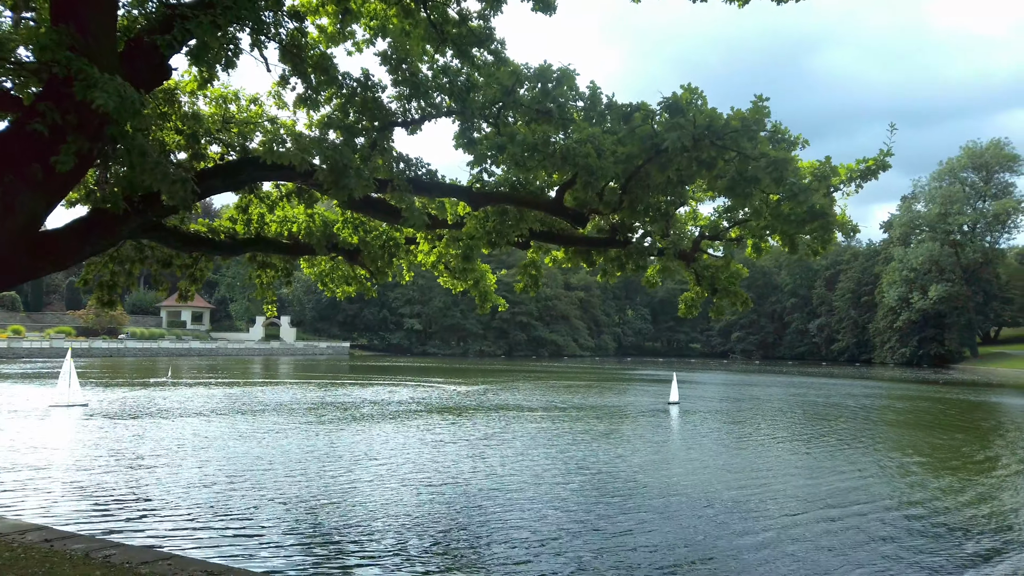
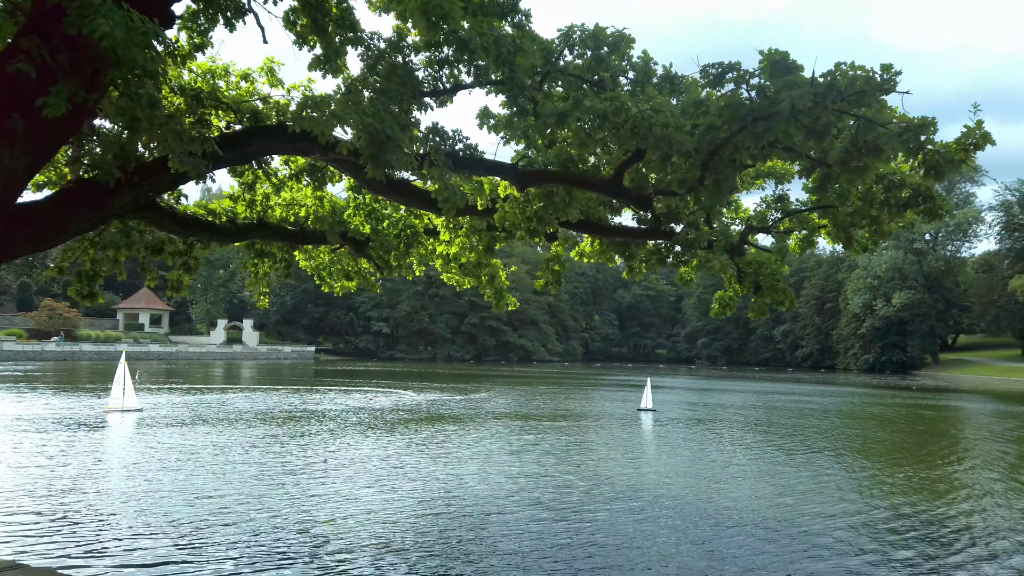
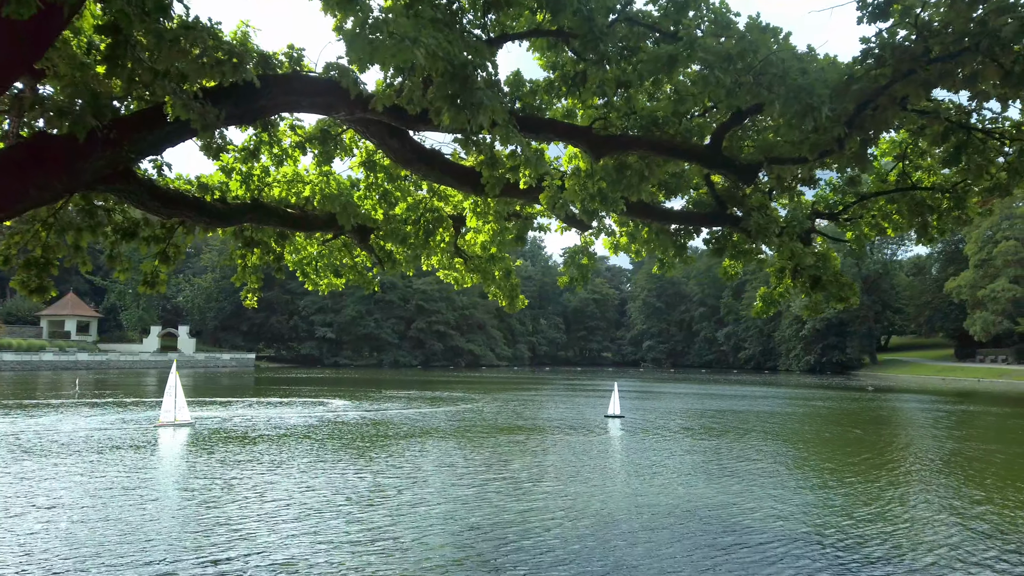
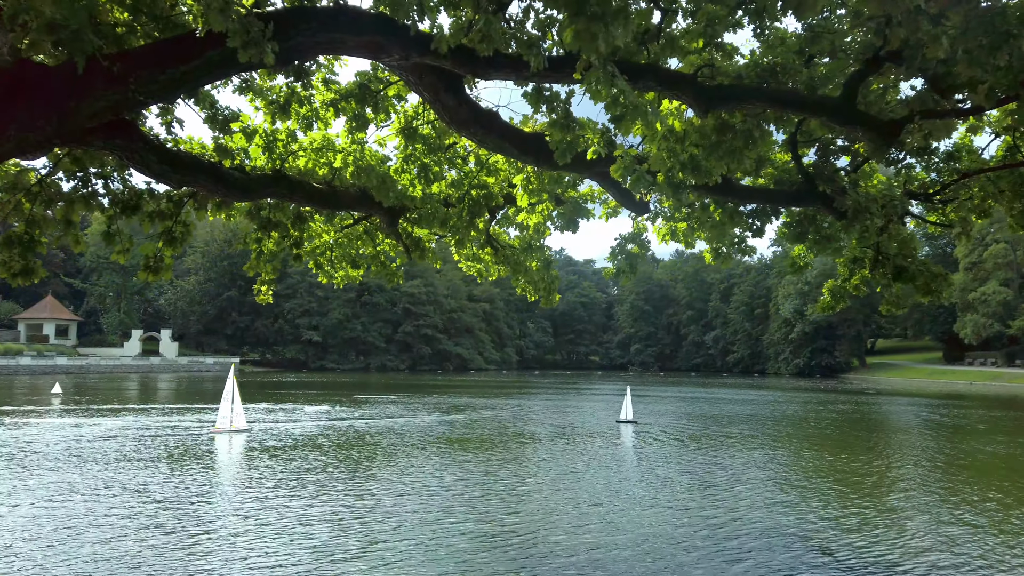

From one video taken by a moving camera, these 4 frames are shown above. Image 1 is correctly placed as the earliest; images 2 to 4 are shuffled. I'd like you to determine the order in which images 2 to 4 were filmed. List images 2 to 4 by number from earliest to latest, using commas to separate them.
2, 3, 4
